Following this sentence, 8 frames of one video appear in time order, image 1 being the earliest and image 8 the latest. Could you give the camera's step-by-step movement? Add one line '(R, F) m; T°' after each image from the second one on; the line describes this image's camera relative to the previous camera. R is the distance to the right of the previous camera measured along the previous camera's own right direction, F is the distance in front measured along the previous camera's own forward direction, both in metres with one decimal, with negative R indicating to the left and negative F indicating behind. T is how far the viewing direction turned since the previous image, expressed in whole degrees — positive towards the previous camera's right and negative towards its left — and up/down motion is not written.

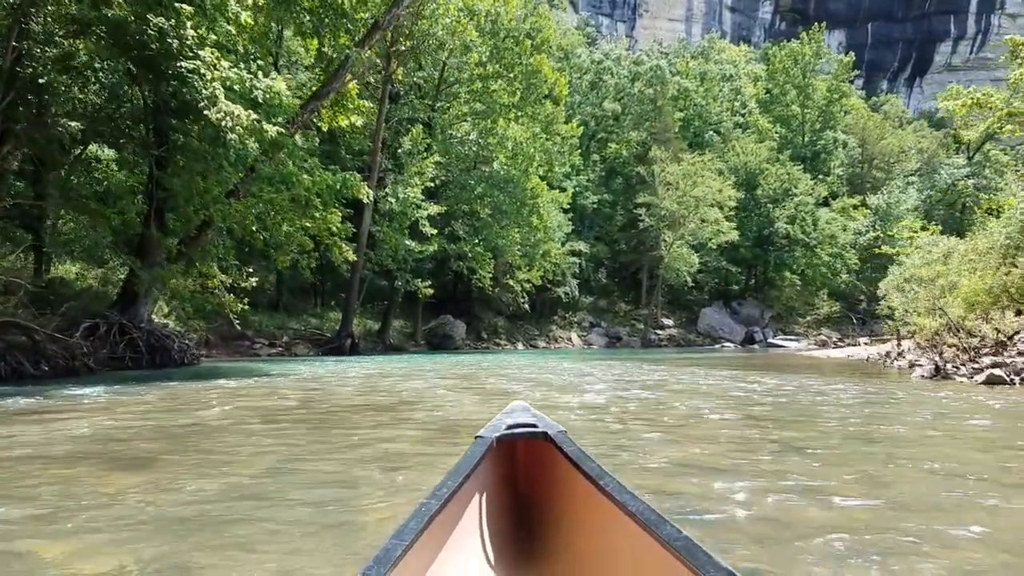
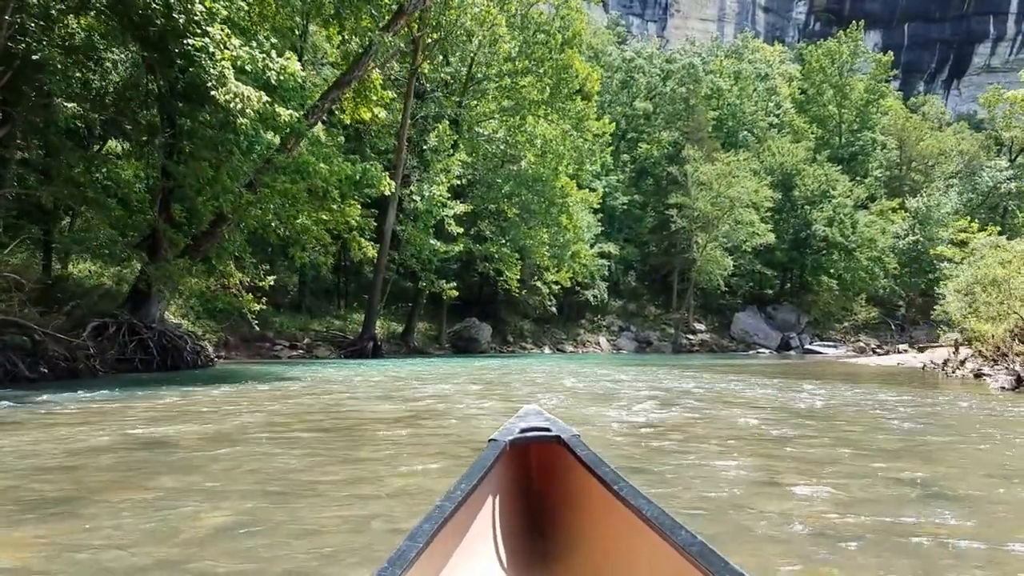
(-0.1, +0.7) m; -2°
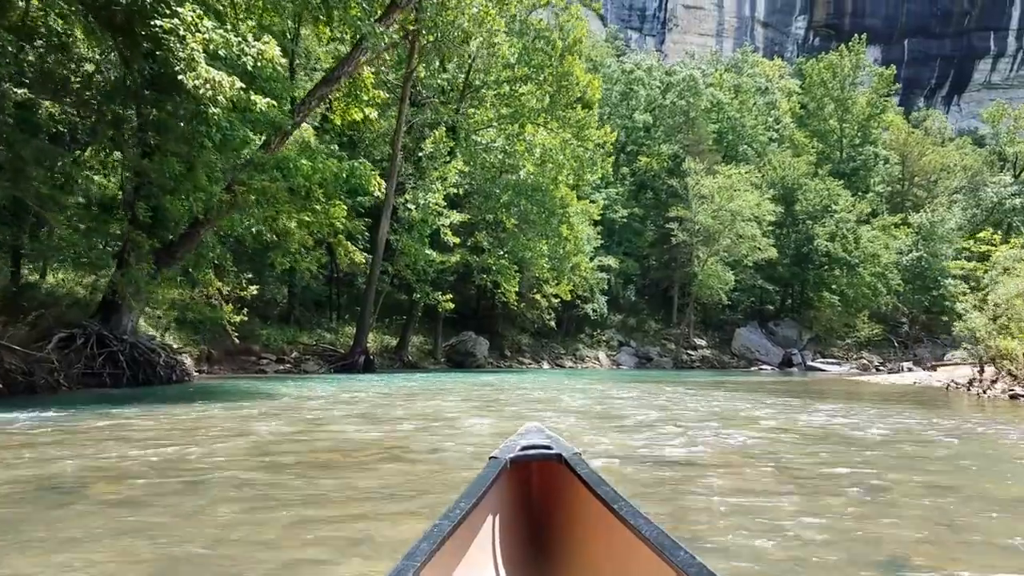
(0.0, +0.7) m; 0°
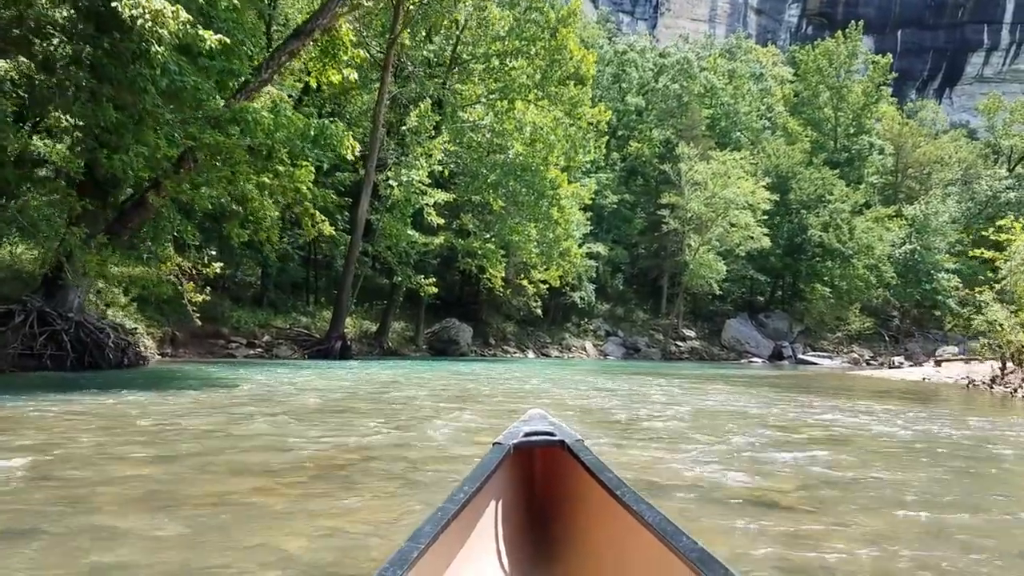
(-0.1, +0.9) m; +1°
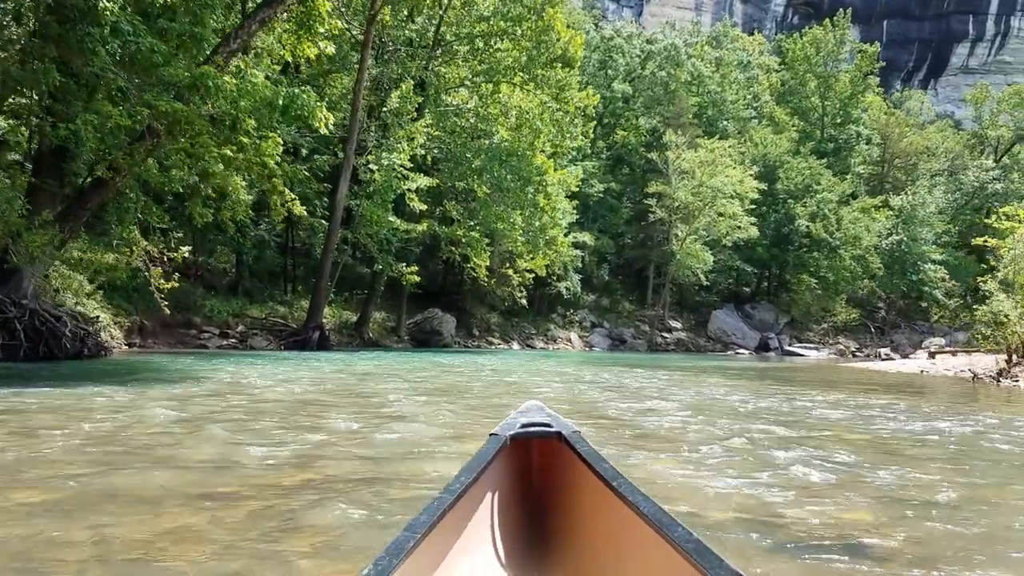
(0.0, +0.6) m; +1°
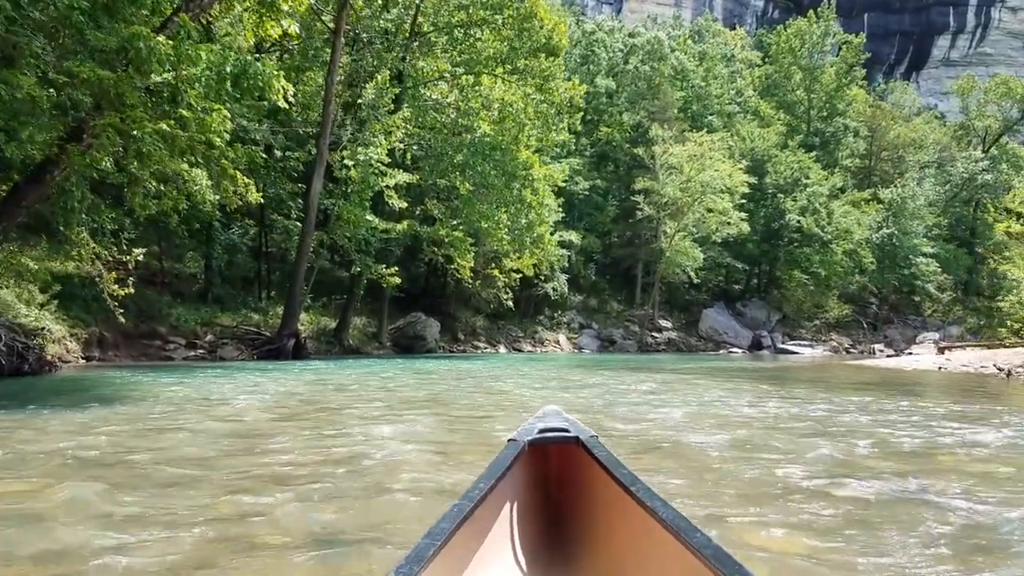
(-0.1, +0.9) m; +1°
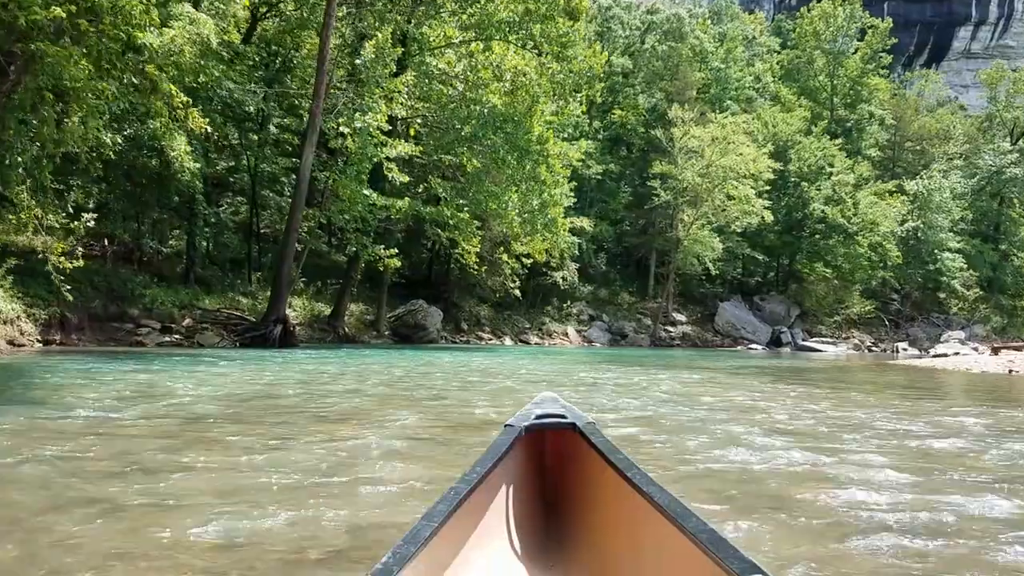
(-0.2, +1.5) m; 0°
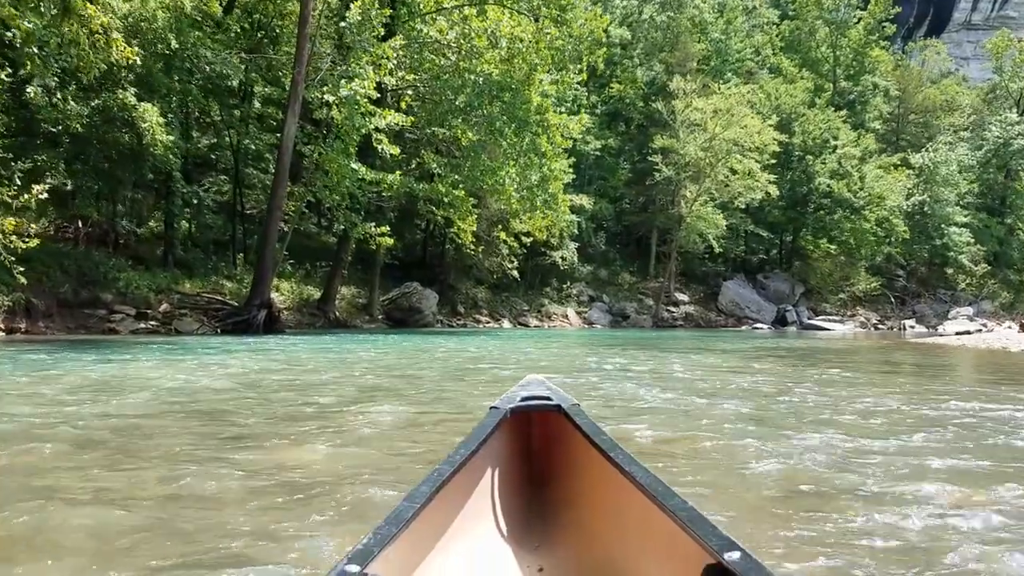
(-0.1, +0.8) m; 0°
